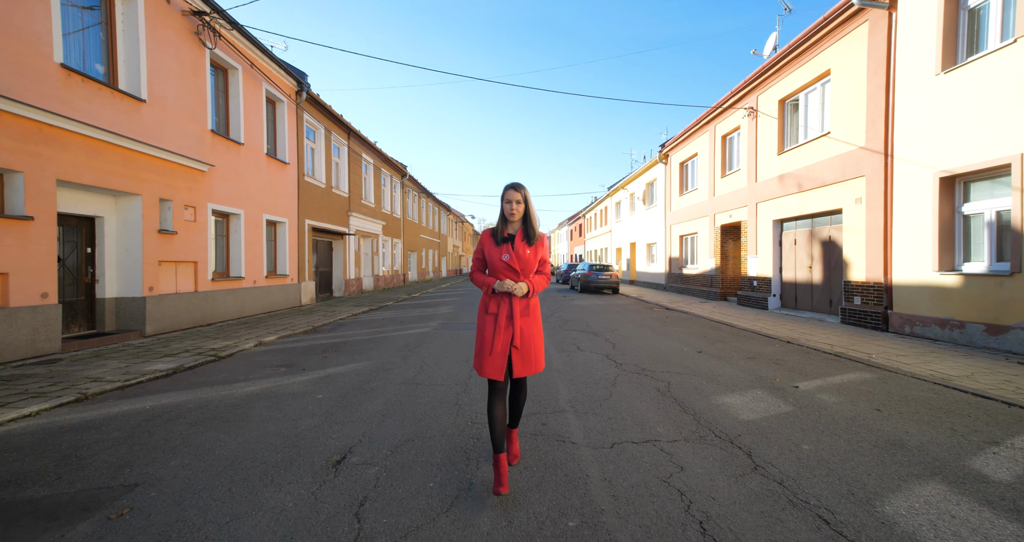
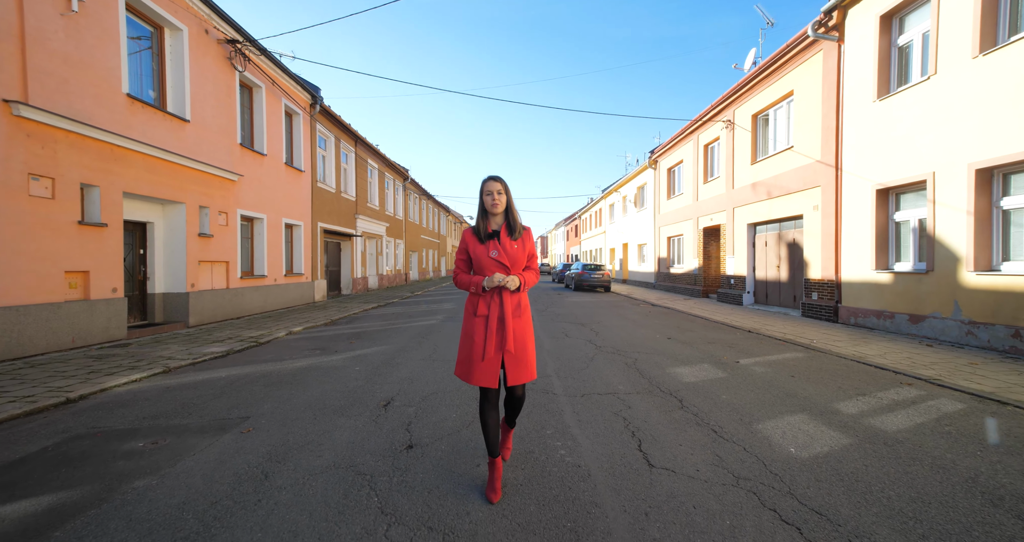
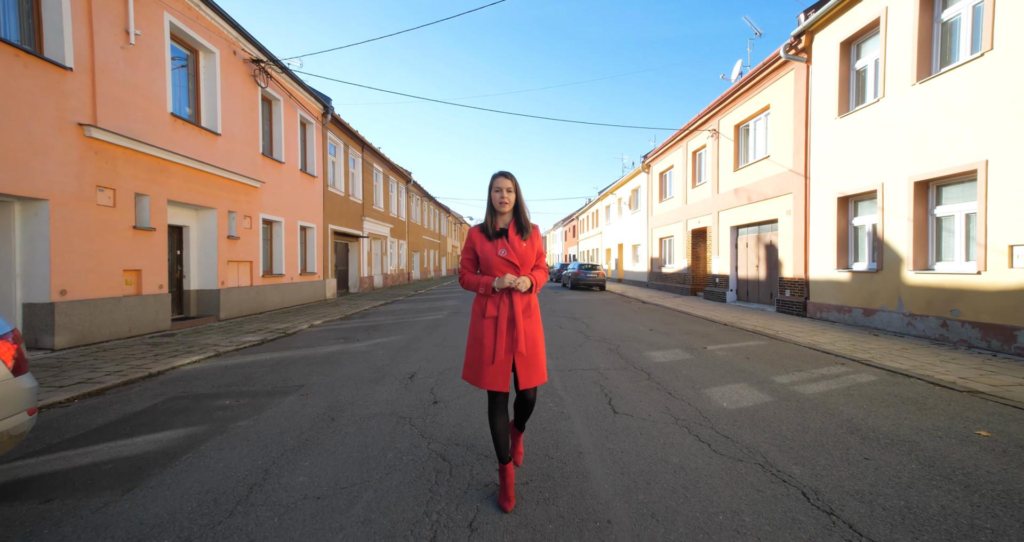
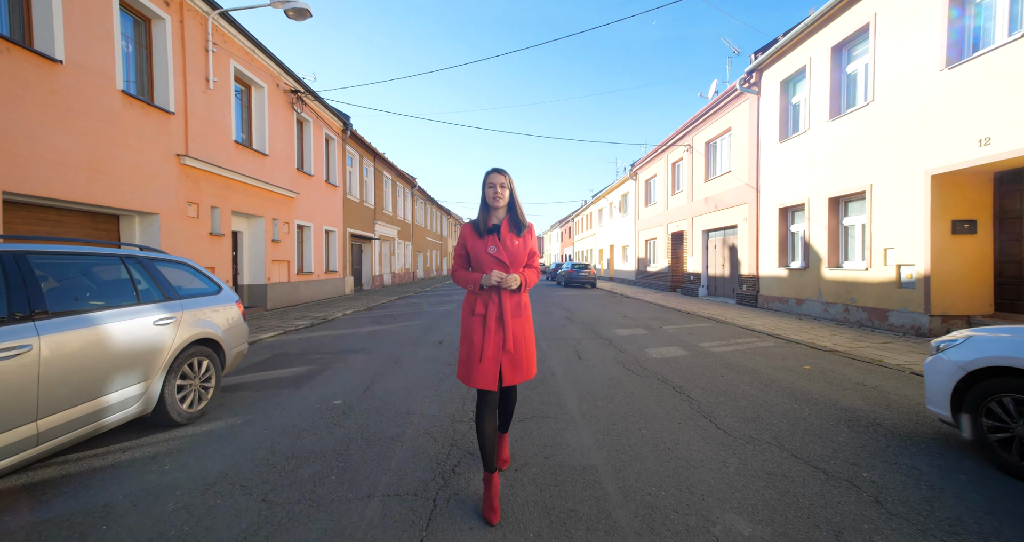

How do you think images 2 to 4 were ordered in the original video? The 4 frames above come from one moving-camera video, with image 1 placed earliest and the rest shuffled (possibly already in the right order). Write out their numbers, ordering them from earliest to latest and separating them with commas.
2, 3, 4
